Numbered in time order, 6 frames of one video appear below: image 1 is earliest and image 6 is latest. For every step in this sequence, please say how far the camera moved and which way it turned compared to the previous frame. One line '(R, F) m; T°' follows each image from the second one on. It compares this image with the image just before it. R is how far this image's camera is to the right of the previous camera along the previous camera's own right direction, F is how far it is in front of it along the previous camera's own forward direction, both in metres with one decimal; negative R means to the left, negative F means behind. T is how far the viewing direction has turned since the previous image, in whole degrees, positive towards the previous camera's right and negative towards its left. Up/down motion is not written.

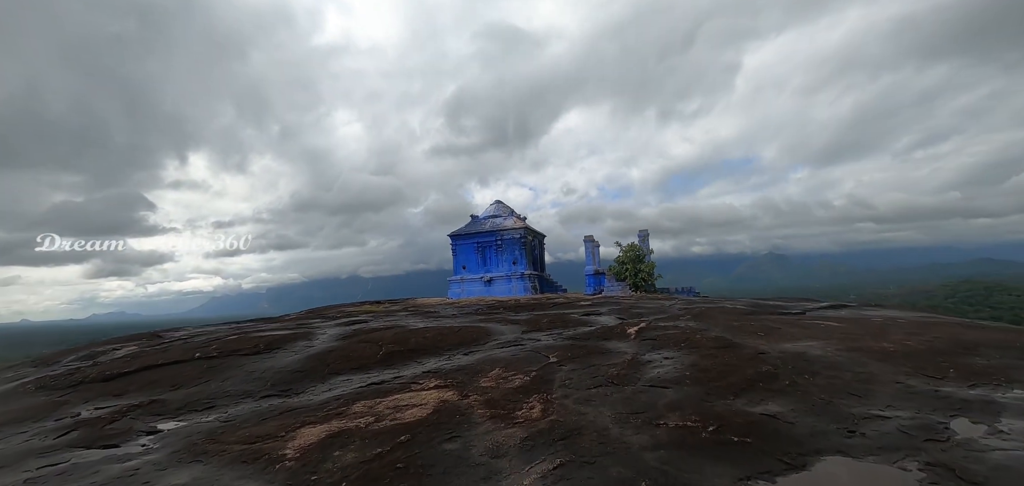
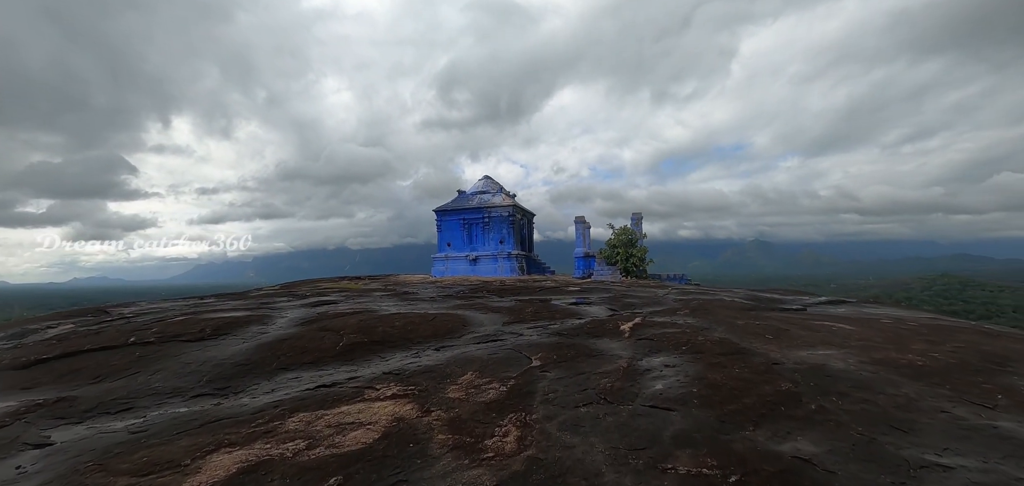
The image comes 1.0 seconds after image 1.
(+0.1, +0.9) m; +1°
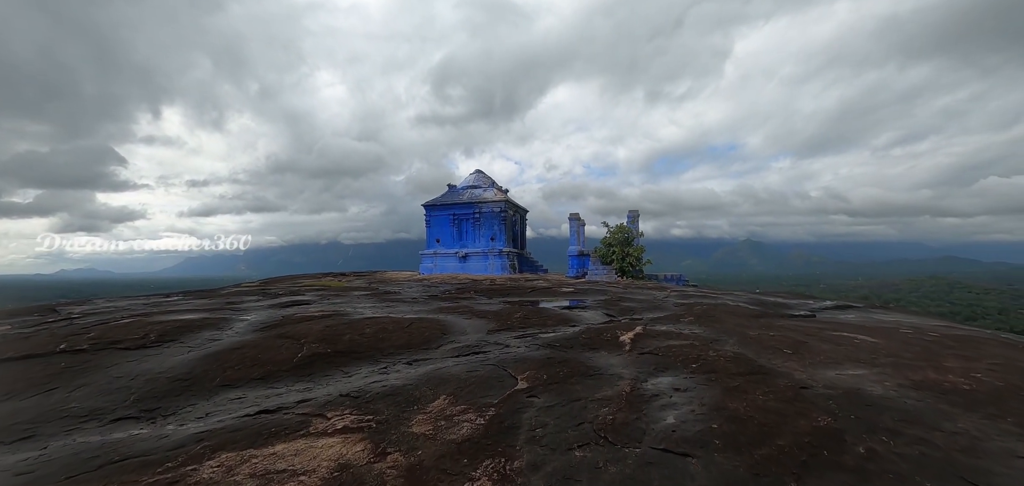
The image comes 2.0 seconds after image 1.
(+0.1, +0.8) m; +1°
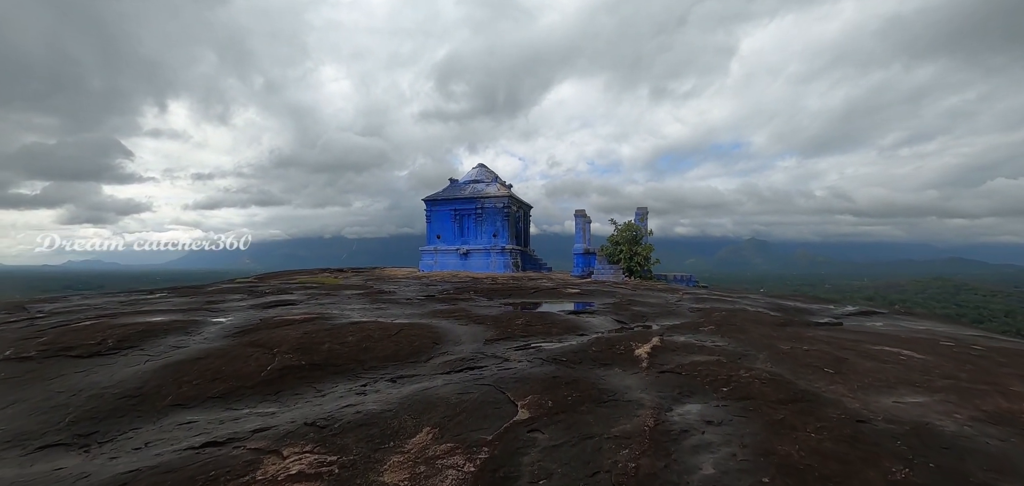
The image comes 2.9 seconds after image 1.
(0.0, +0.7) m; 0°
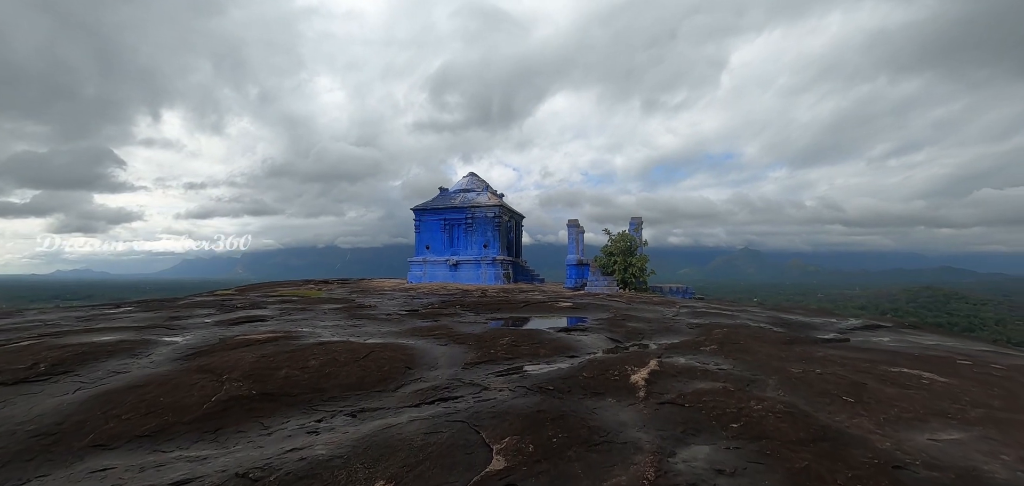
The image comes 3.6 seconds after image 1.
(+0.1, +0.5) m; +1°
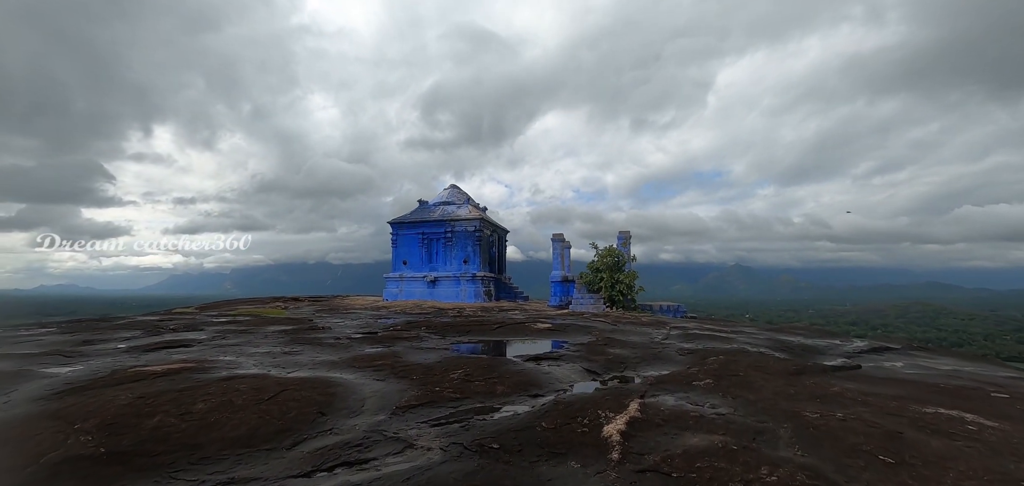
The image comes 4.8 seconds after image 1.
(+0.4, +1.0) m; +1°
